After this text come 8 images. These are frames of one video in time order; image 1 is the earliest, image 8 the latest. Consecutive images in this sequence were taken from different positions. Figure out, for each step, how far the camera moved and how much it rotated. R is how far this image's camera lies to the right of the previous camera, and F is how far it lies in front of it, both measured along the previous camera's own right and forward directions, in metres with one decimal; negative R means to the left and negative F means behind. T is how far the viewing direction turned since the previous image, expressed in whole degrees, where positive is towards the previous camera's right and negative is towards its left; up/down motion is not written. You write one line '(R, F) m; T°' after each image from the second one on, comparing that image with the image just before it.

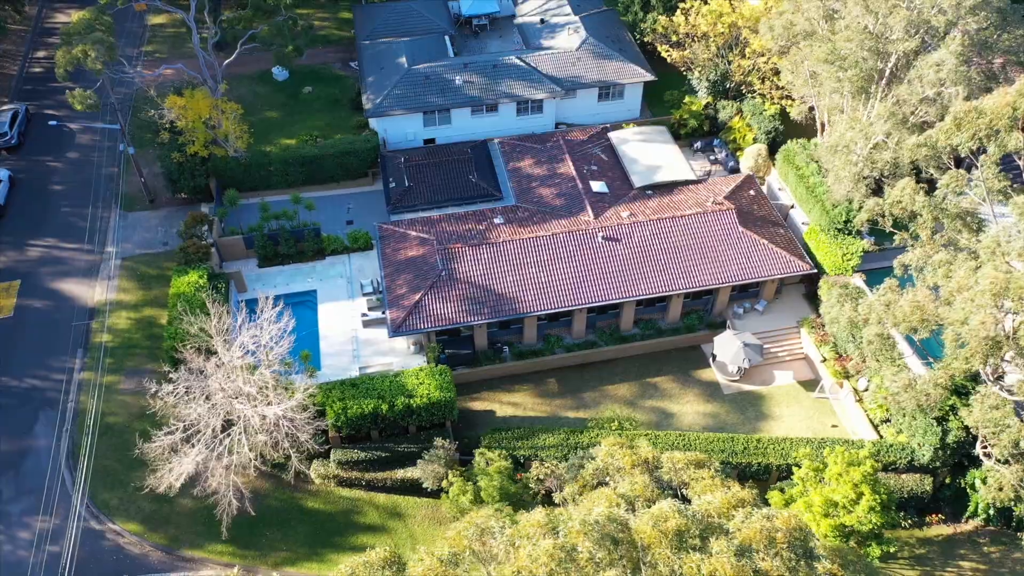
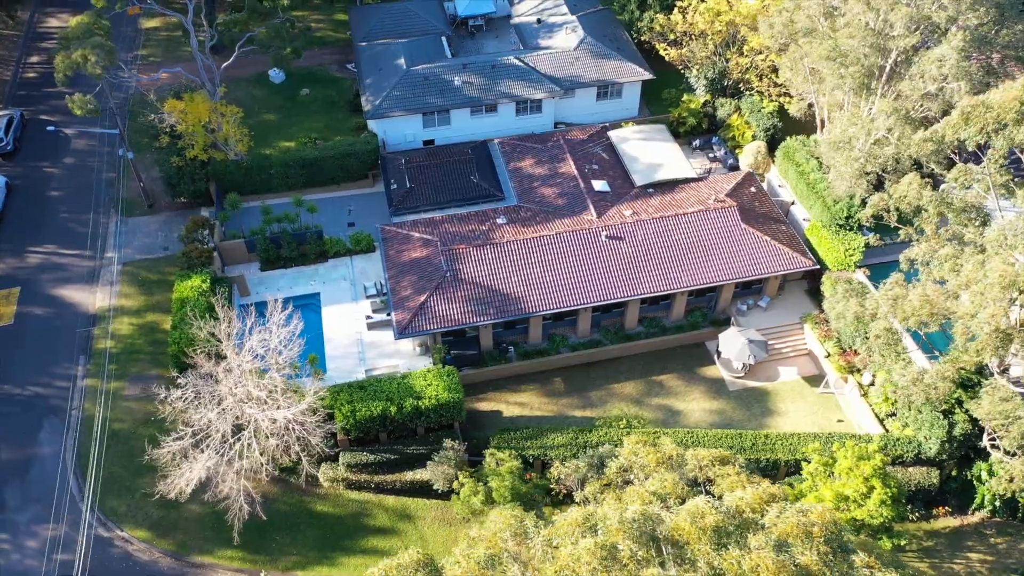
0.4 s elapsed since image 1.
(-0.7, 0.0) m; +1°
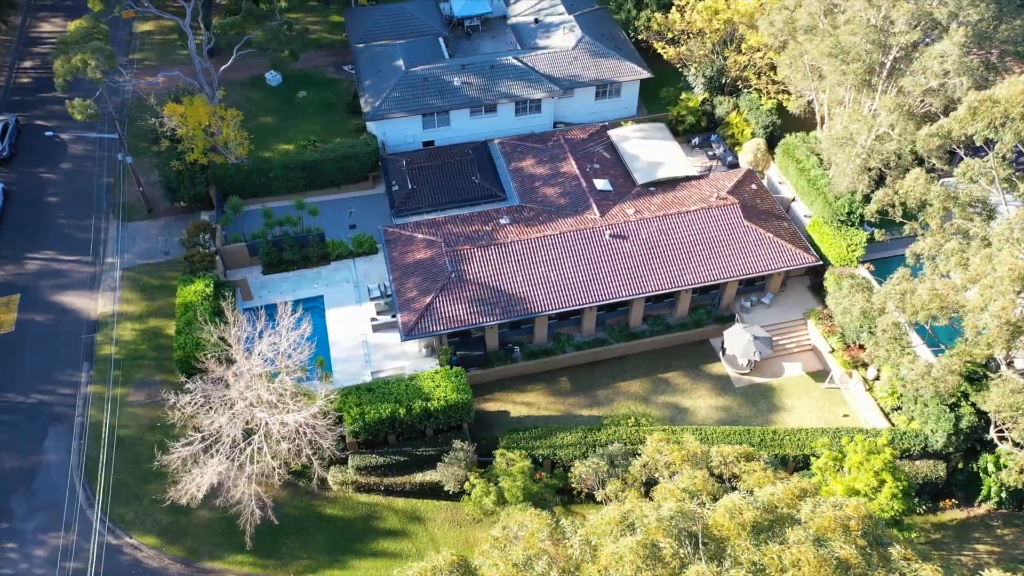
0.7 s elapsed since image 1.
(-0.8, 0.0) m; +1°
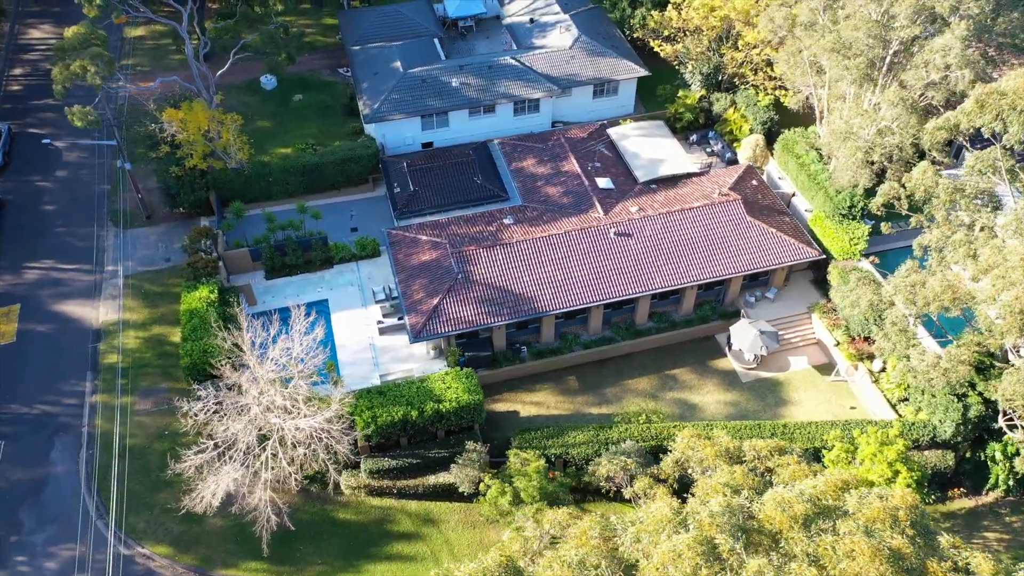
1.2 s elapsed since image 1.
(-1.0, 0.0) m; +1°
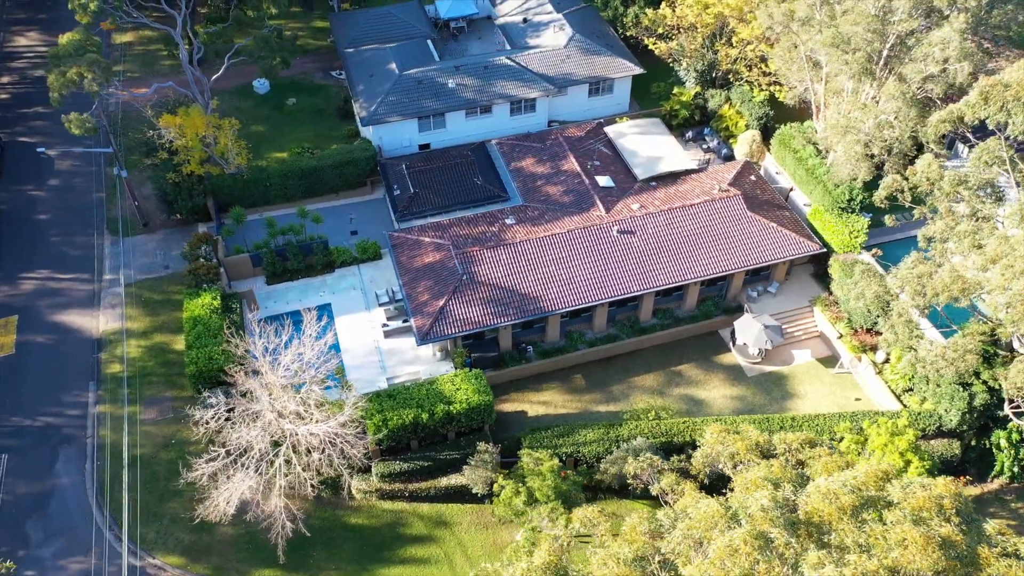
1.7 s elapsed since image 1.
(-1.0, 0.0) m; +1°
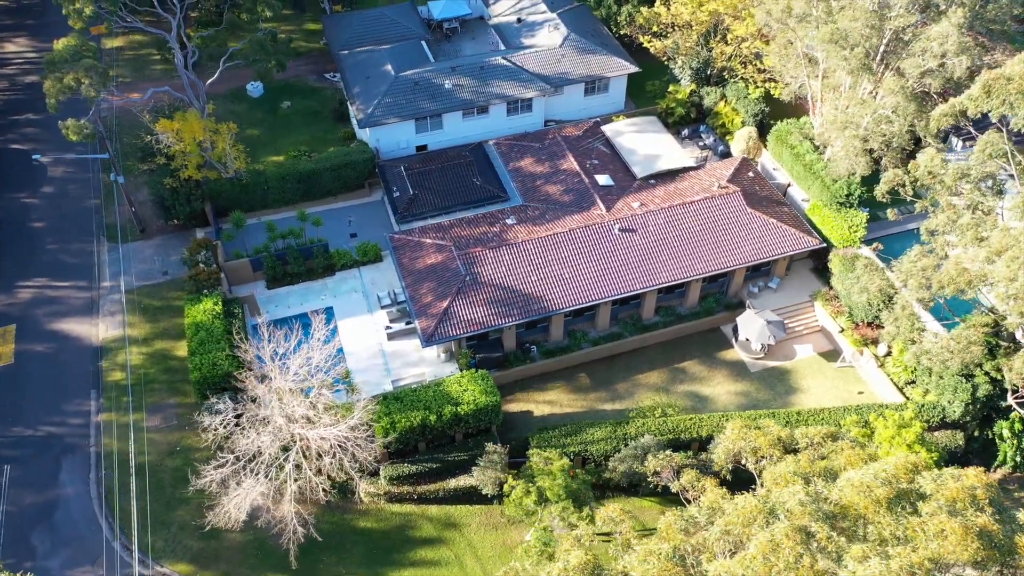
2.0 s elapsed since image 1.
(-0.8, 0.0) m; +1°
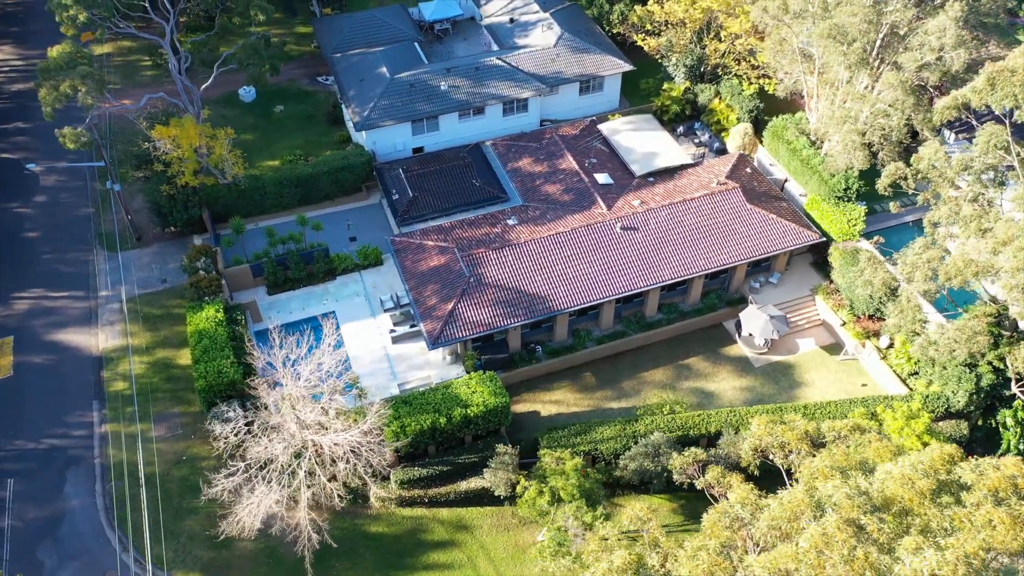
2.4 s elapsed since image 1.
(-1.0, +0.1) m; +1°
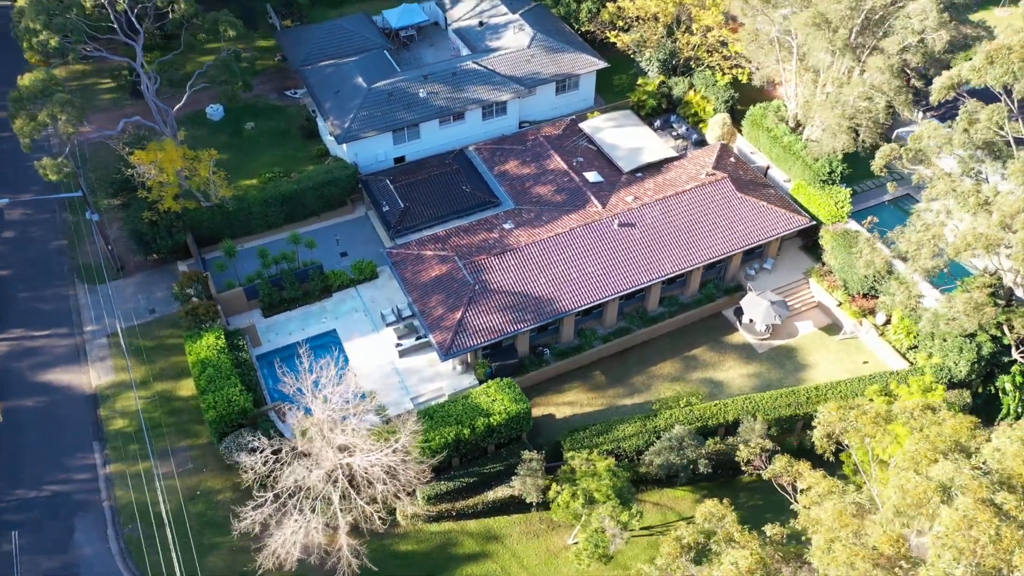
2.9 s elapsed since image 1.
(-2.9, +0.4) m; +4°
